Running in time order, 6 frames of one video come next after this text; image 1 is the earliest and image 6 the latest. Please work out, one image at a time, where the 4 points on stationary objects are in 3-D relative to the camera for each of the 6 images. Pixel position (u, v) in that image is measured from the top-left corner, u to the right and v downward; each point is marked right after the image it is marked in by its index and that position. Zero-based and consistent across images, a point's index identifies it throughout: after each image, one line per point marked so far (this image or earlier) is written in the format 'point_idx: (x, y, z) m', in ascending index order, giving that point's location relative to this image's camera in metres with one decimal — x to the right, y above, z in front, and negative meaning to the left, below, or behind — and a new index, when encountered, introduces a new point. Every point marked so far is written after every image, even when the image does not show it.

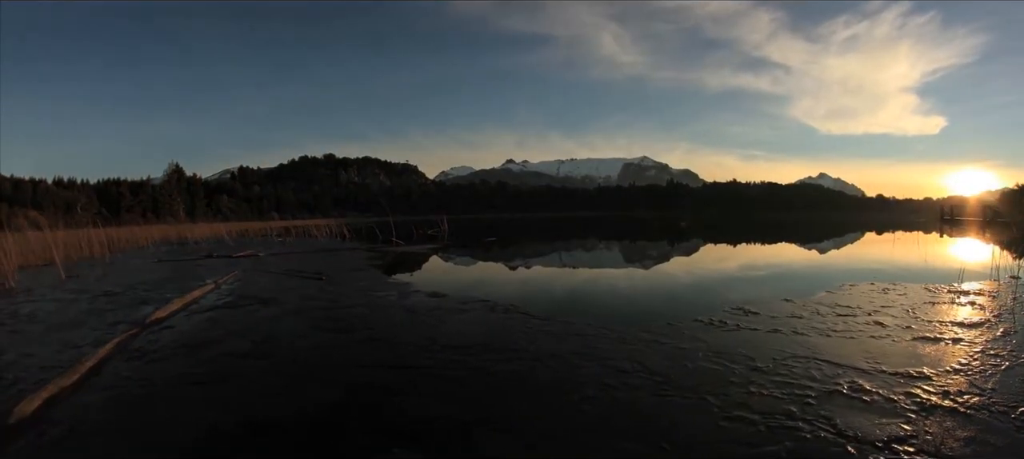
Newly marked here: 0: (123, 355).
0: (-7.8, -2.5, +12.4) m
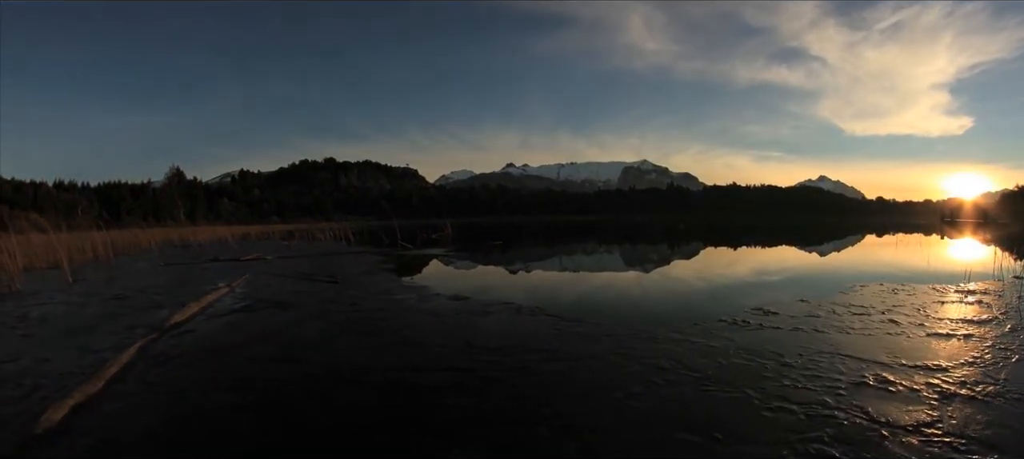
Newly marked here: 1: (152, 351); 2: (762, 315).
0: (-7.1, -2.5, +12.1) m
1: (-7.2, -2.5, +12.3) m
2: (+7.2, -2.4, +17.5) m
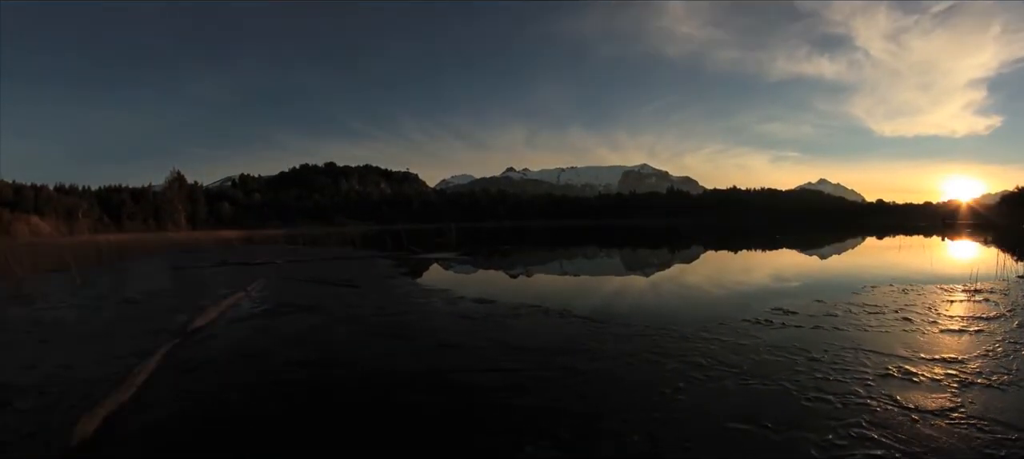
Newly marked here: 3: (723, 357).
0: (-6.4, -2.5, +11.8) m
1: (-6.5, -2.5, +12.0) m
2: (+7.8, -2.4, +17.6) m
3: (+4.6, -2.7, +13.2) m
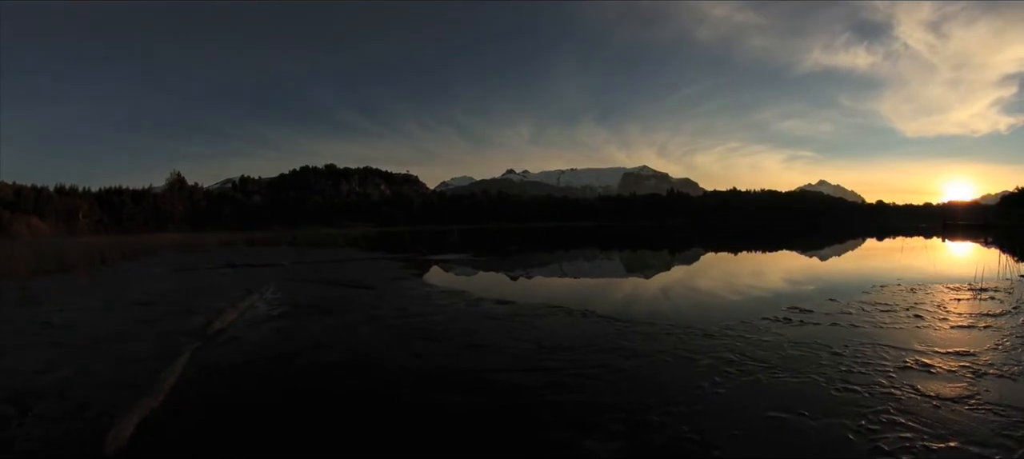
0: (-5.8, -2.5, +11.5) m
1: (-5.9, -2.5, +11.7) m
2: (+8.3, -2.4, +17.6) m
3: (+5.1, -2.7, +13.2) m
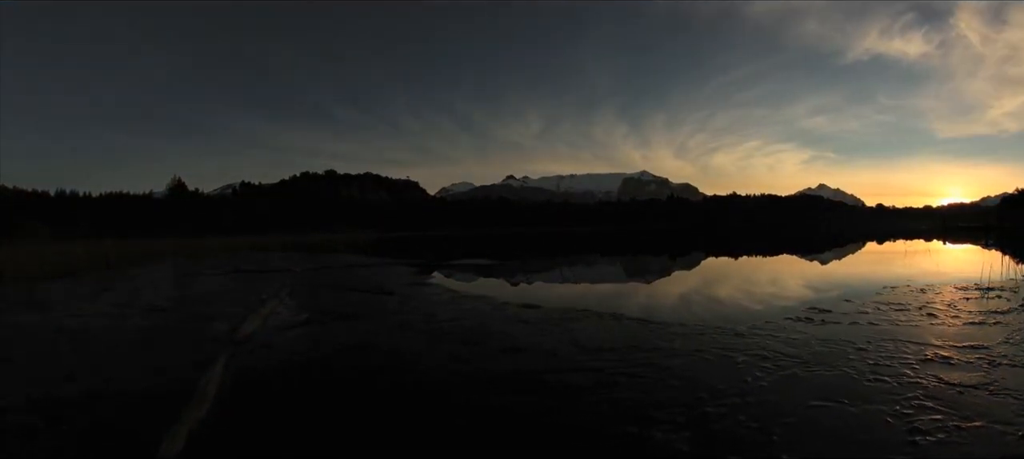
0: (-5.0, -2.5, +11.2) m
1: (-5.1, -2.5, +11.4) m
2: (+8.9, -2.4, +17.6) m
3: (+5.9, -2.6, +13.1) m
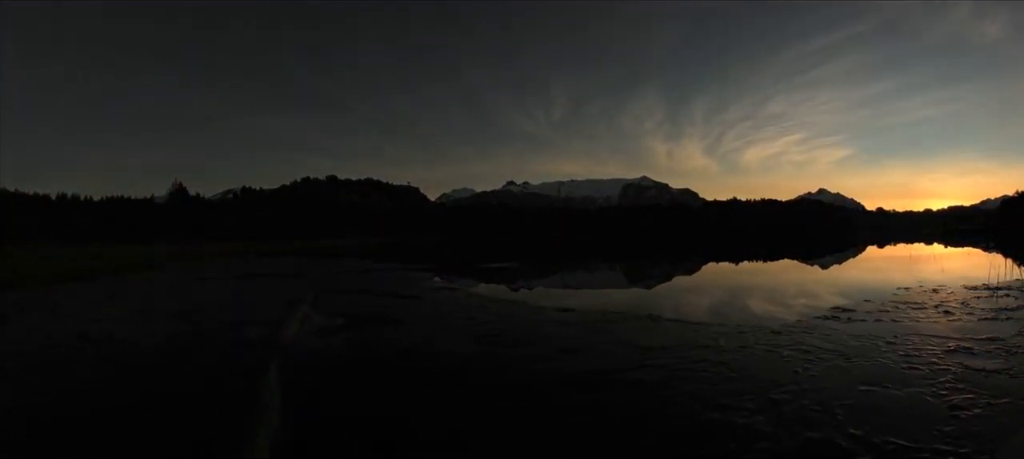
0: (-4.2, -2.4, +10.8) m
1: (-4.3, -2.4, +11.0) m
2: (+9.6, -2.4, +17.6) m
3: (+6.7, -2.5, +13.0) m
